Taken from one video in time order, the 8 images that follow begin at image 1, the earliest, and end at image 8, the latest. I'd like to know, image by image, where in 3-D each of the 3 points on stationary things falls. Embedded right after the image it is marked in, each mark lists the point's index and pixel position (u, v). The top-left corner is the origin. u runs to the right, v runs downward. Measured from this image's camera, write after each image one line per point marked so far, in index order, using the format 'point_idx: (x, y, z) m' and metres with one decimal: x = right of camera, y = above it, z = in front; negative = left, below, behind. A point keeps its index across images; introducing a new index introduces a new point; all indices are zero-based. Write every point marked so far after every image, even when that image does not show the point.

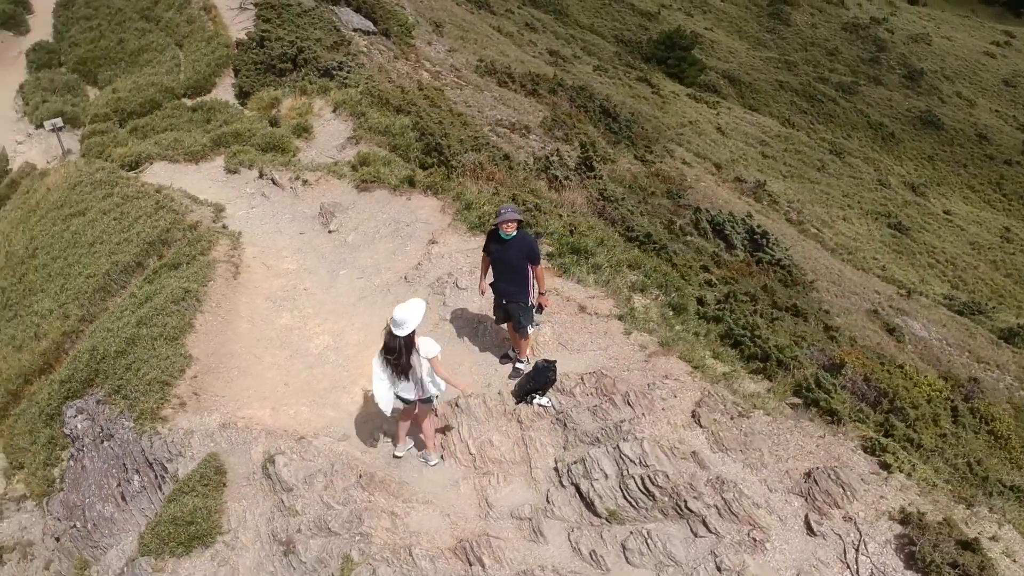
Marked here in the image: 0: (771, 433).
0: (+2.5, -1.4, +9.5) m
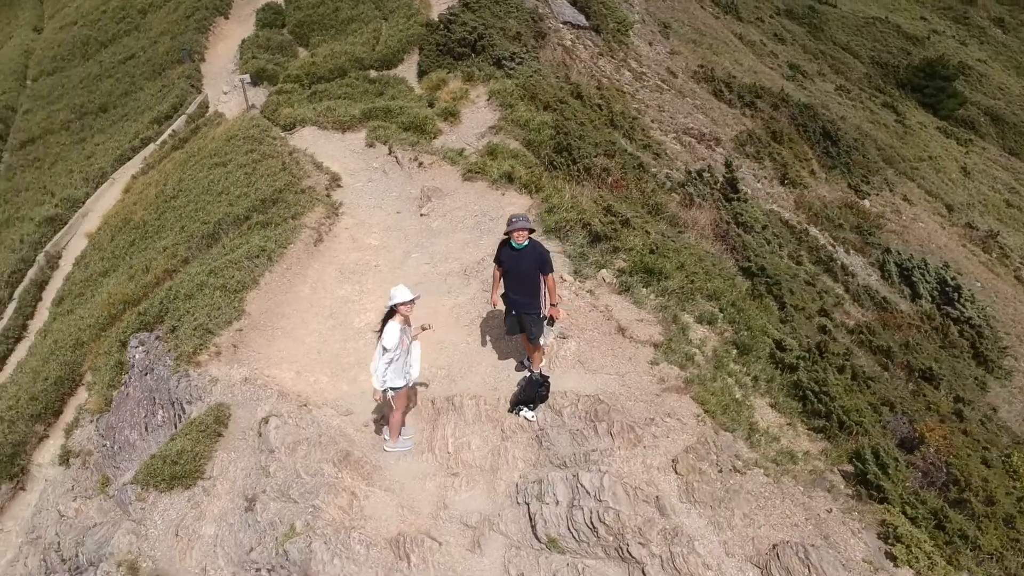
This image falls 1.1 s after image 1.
0: (+2.2, -1.9, +9.0) m
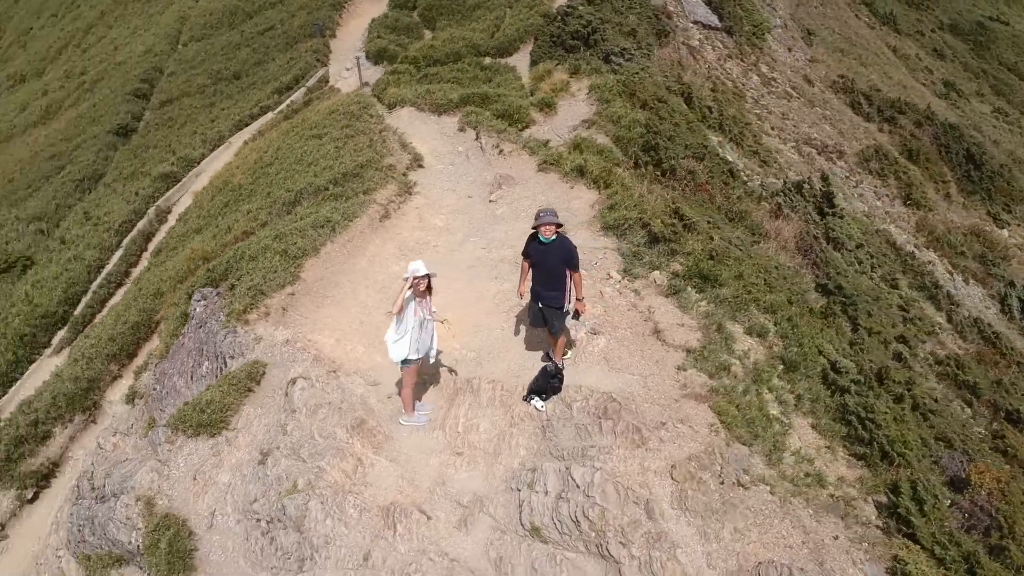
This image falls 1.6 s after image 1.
0: (+2.2, -2.0, +8.8) m
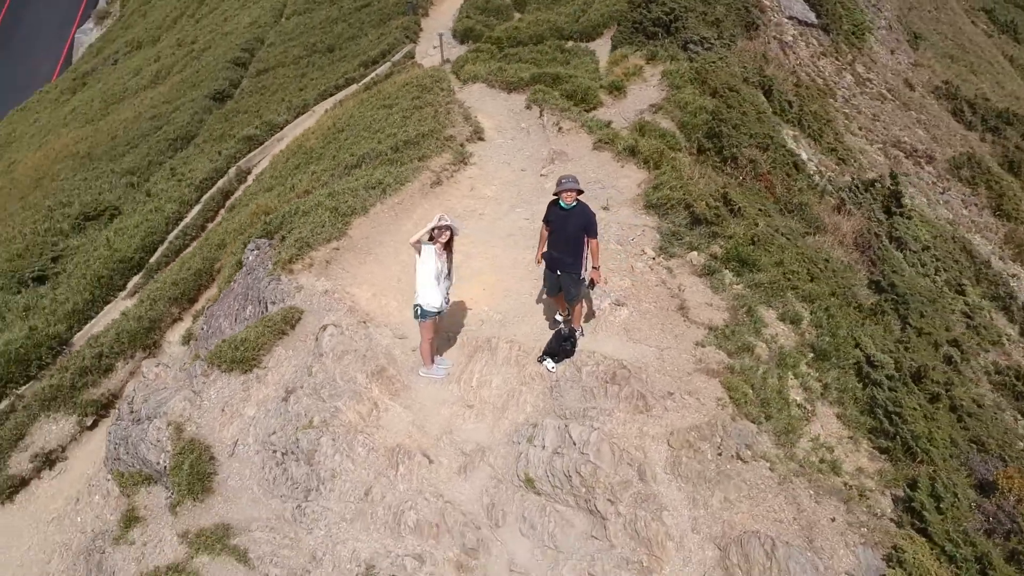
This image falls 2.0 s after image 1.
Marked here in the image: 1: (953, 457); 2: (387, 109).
0: (+2.1, -1.8, +8.9) m
1: (+5.2, -2.0, +11.8) m
2: (-2.3, +3.3, +18.2) m
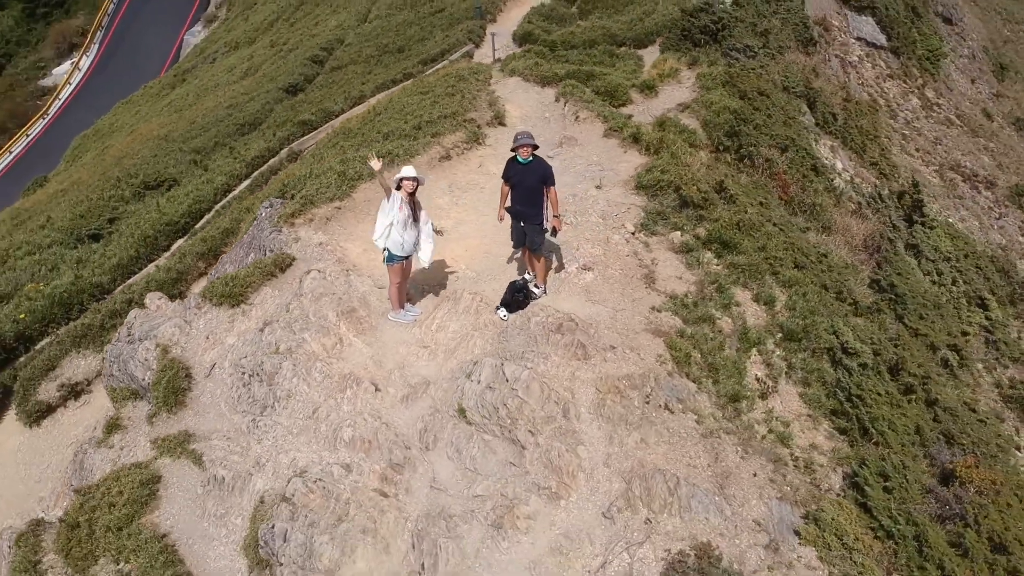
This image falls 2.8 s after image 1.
0: (+1.5, -1.4, +9.4) m
1: (+4.8, -1.9, +11.9) m
2: (-1.7, +3.7, +19.1) m
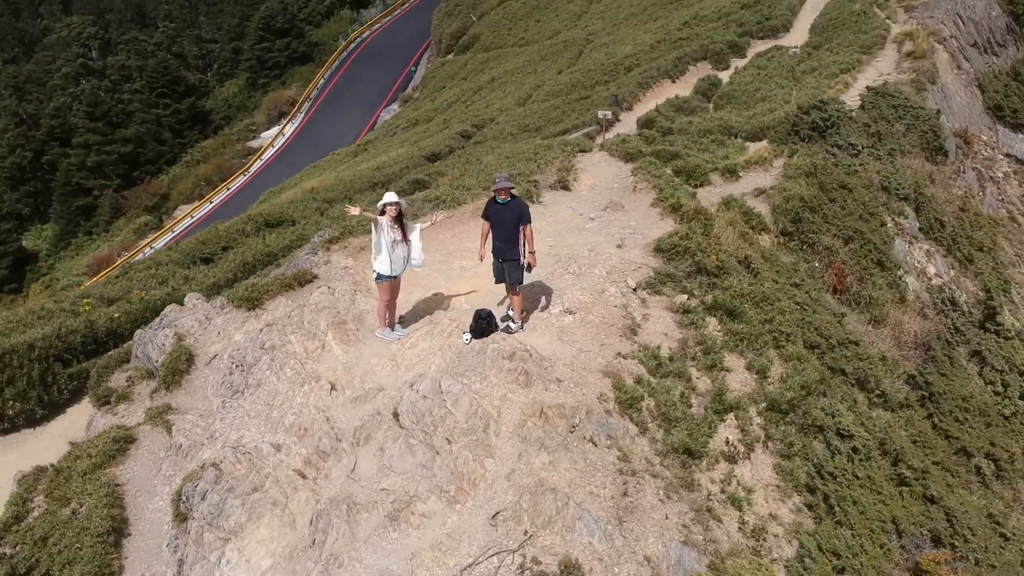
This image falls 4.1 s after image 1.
0: (+0.8, -1.7, +9.7) m
1: (+4.3, -2.8, +11.5) m
2: (0.0, +2.6, +20.2) m
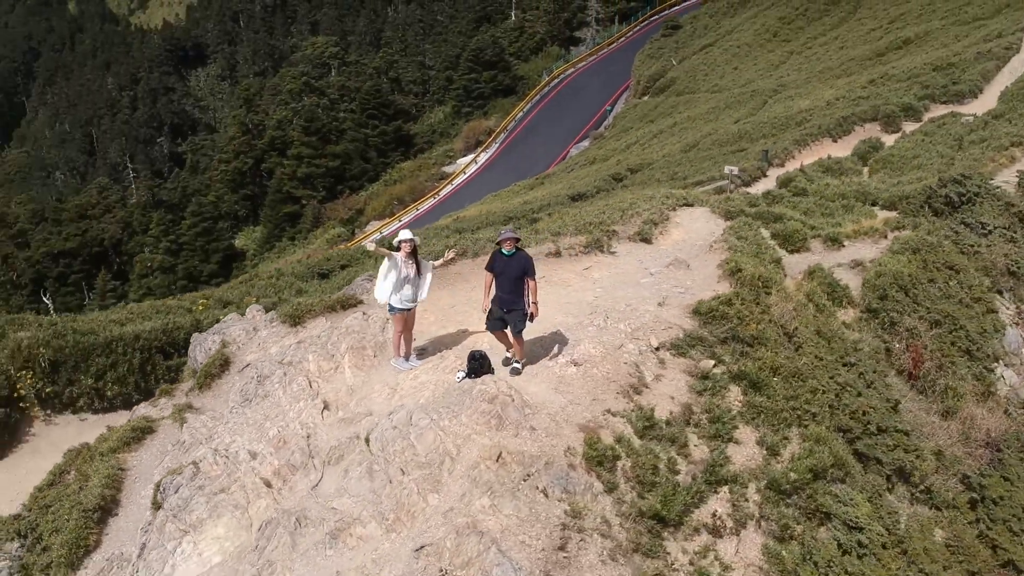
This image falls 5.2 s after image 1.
0: (+0.2, -2.2, +9.9) m
1: (+3.9, -3.8, +11.0) m
2: (+2.0, +1.6, +20.5) m
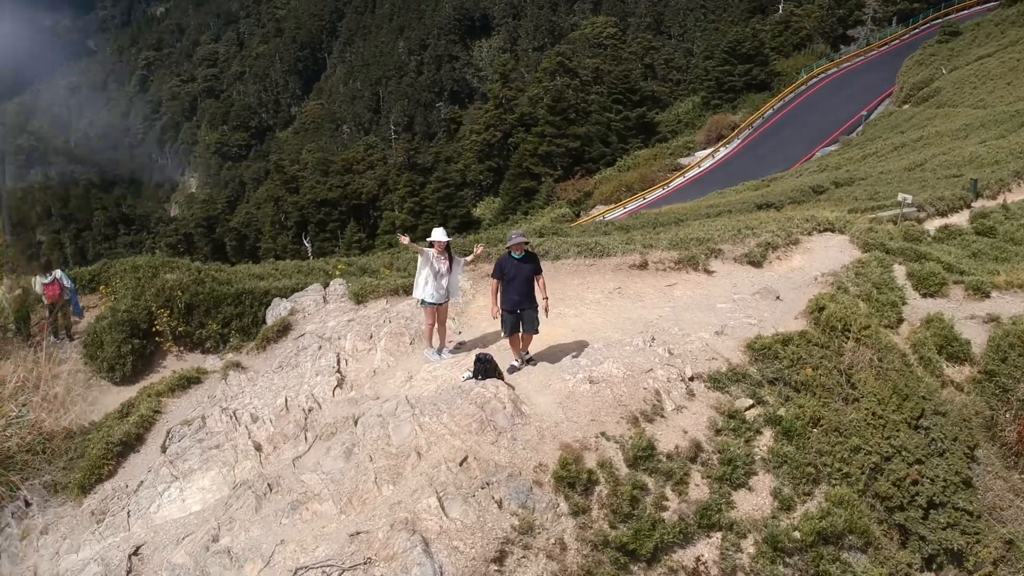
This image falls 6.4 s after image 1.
0: (-0.3, -2.3, +10.0) m
1: (+3.3, -4.4, +10.2) m
2: (+4.5, +1.2, +19.7) m
